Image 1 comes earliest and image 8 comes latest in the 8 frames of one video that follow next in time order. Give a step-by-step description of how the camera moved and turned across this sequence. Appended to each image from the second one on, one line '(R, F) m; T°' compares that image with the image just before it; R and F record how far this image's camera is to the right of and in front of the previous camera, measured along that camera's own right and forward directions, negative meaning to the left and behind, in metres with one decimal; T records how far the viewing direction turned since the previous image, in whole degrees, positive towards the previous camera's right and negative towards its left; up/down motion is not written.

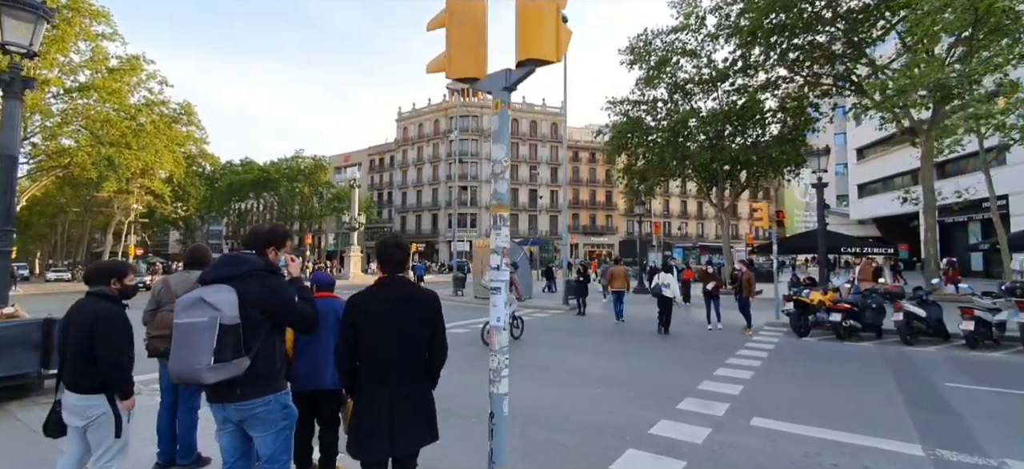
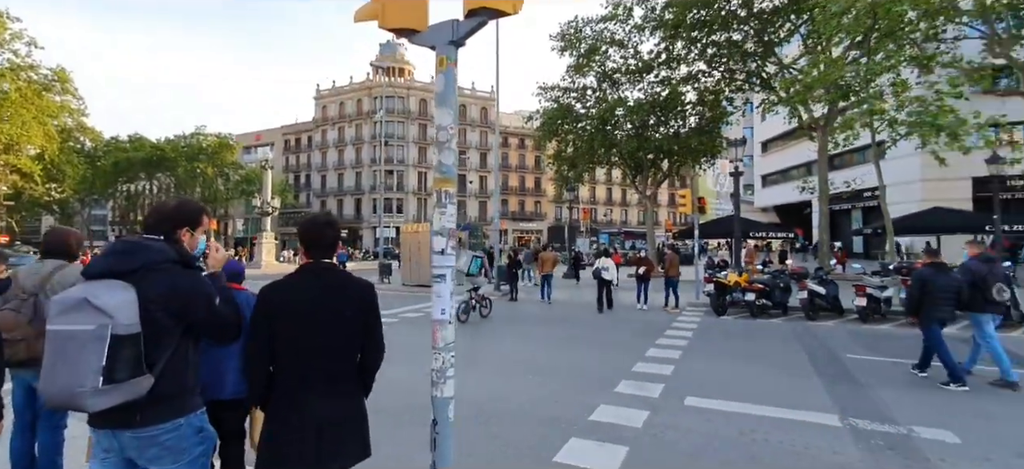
(0.0, +0.7) m; +7°
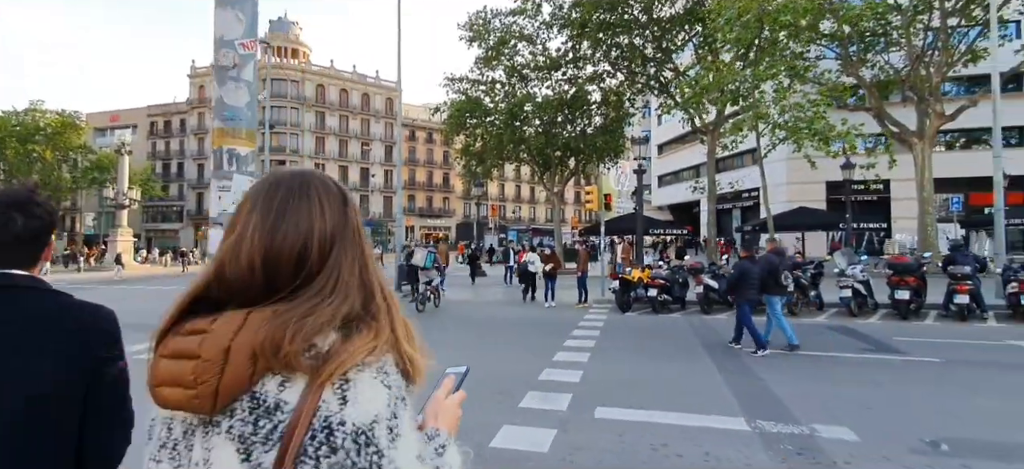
(+0.1, +0.8) m; +9°
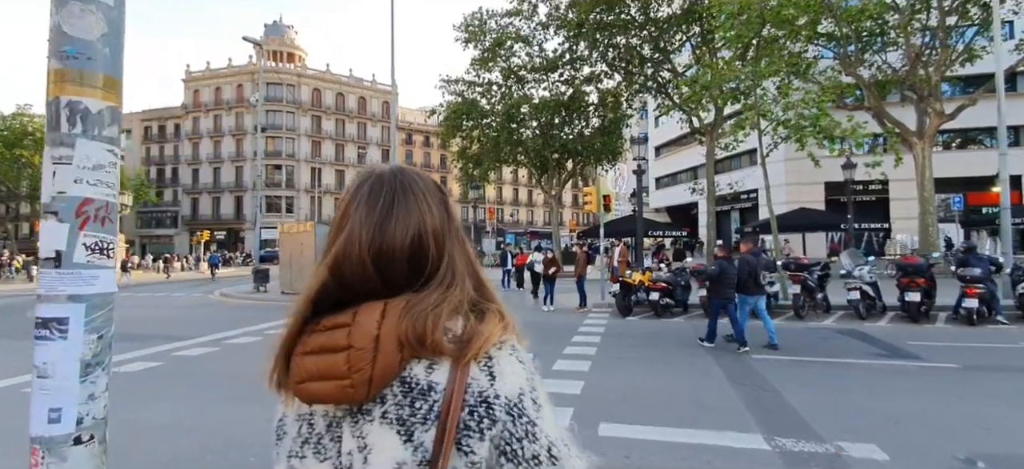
(0.0, +0.4) m; 0°
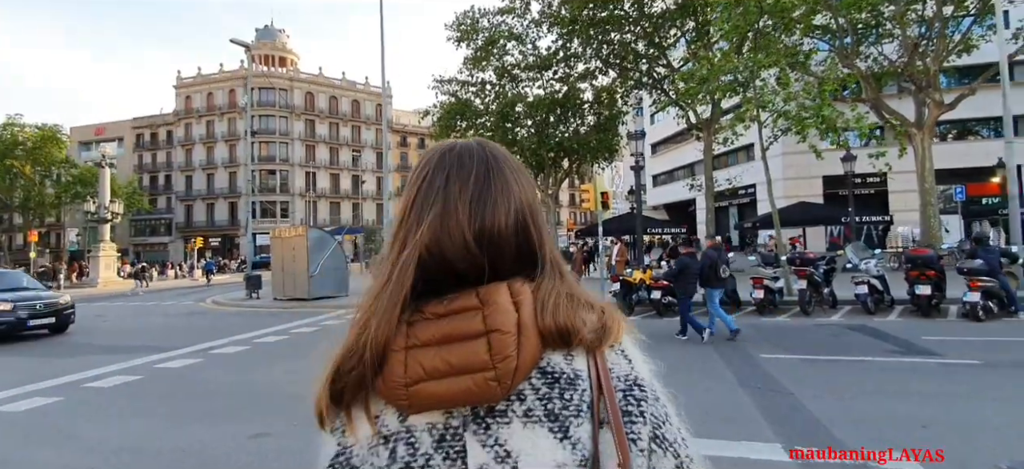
(0.0, +0.4) m; 0°
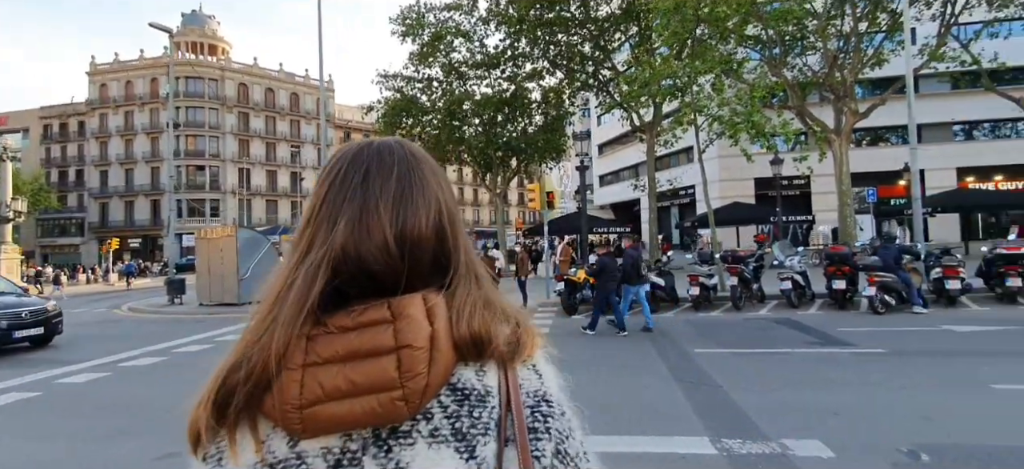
(+0.1, -0.1) m; +5°
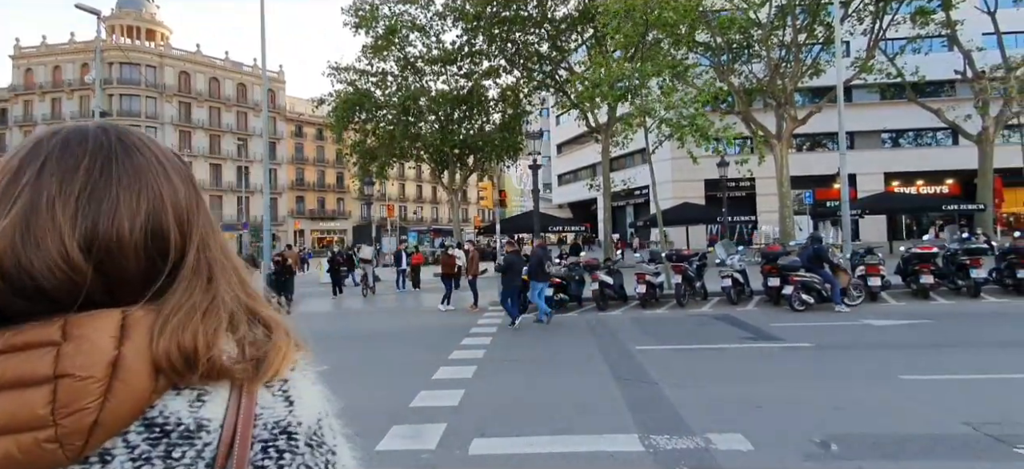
(+0.2, -0.1) m; +4°
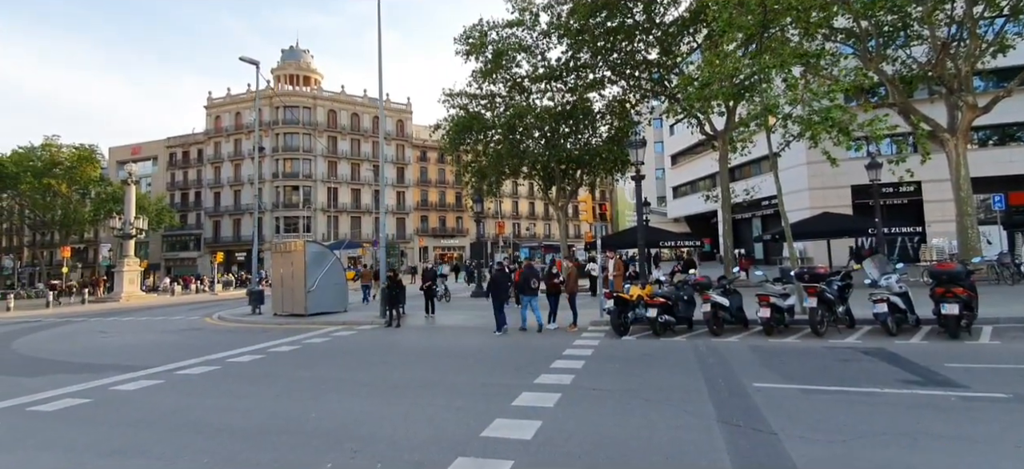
(+0.4, +0.8) m; -12°
